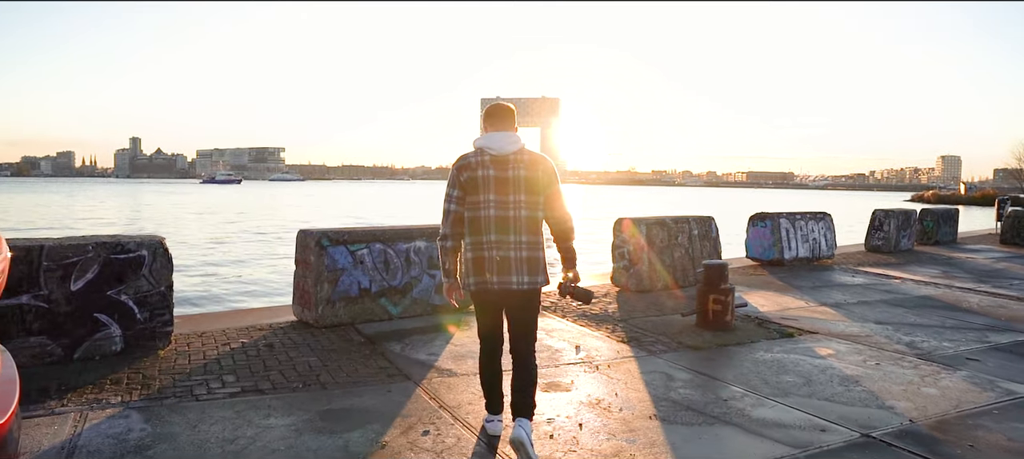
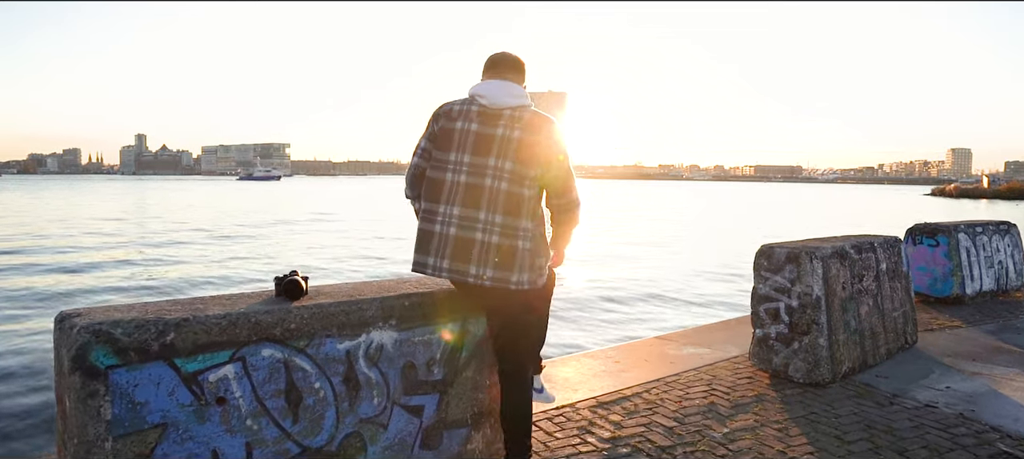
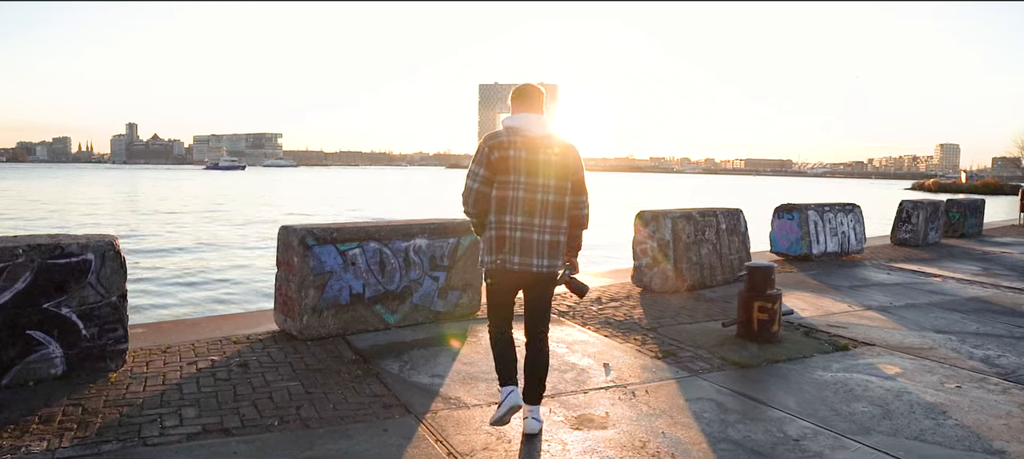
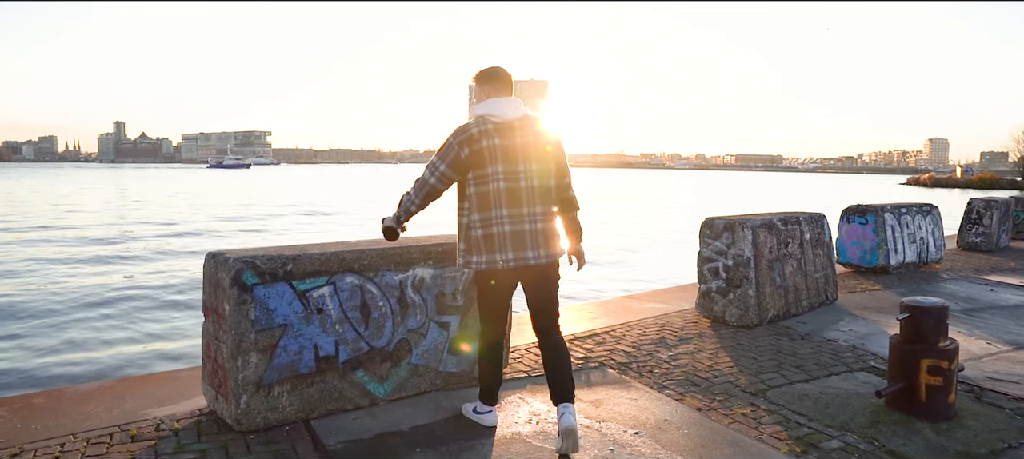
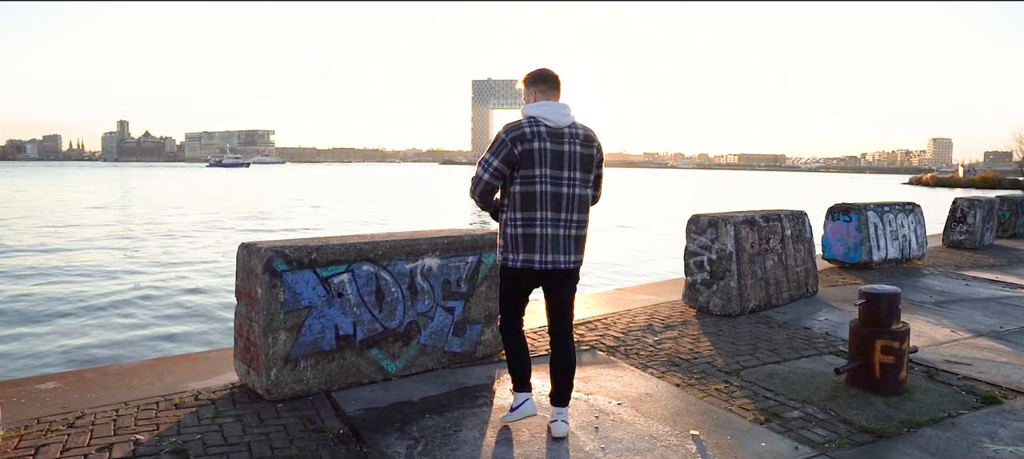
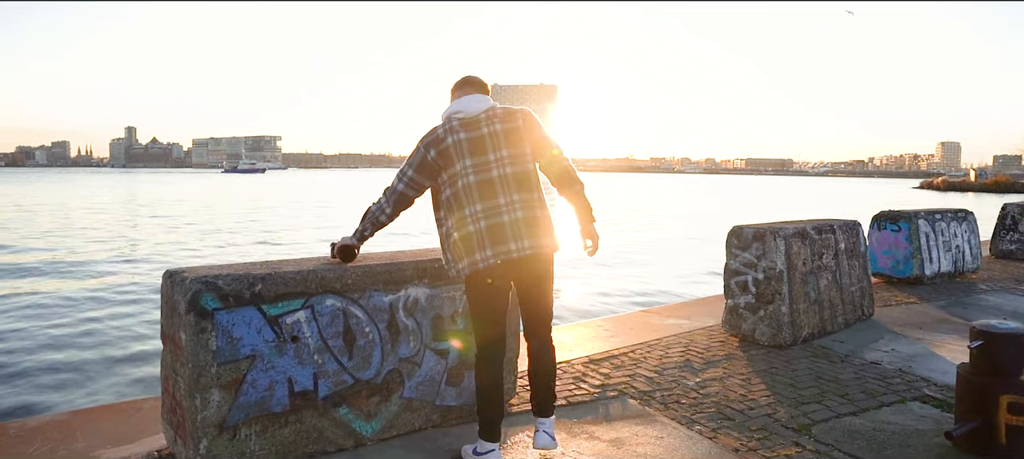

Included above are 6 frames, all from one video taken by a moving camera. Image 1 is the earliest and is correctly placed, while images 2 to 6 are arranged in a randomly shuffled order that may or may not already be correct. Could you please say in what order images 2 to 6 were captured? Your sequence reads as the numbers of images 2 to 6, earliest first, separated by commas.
3, 5, 4, 6, 2
